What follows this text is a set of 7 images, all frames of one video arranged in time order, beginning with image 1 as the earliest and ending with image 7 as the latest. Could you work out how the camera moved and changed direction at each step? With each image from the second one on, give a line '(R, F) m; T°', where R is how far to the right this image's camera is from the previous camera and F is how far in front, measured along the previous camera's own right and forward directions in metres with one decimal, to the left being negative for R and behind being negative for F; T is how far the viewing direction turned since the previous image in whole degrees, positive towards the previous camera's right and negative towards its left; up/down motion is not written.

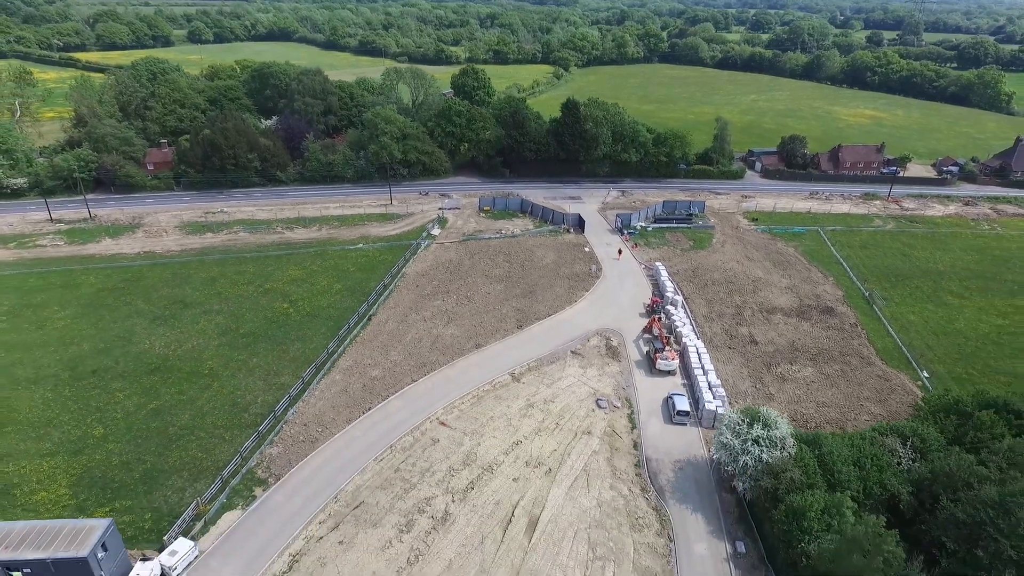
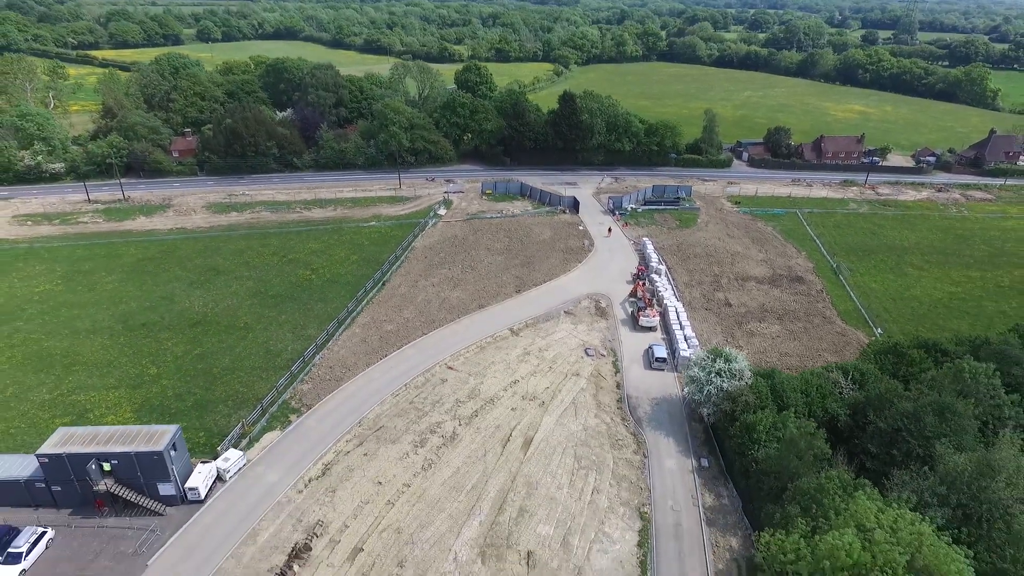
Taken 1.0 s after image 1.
(+0.2, -4.6) m; 0°
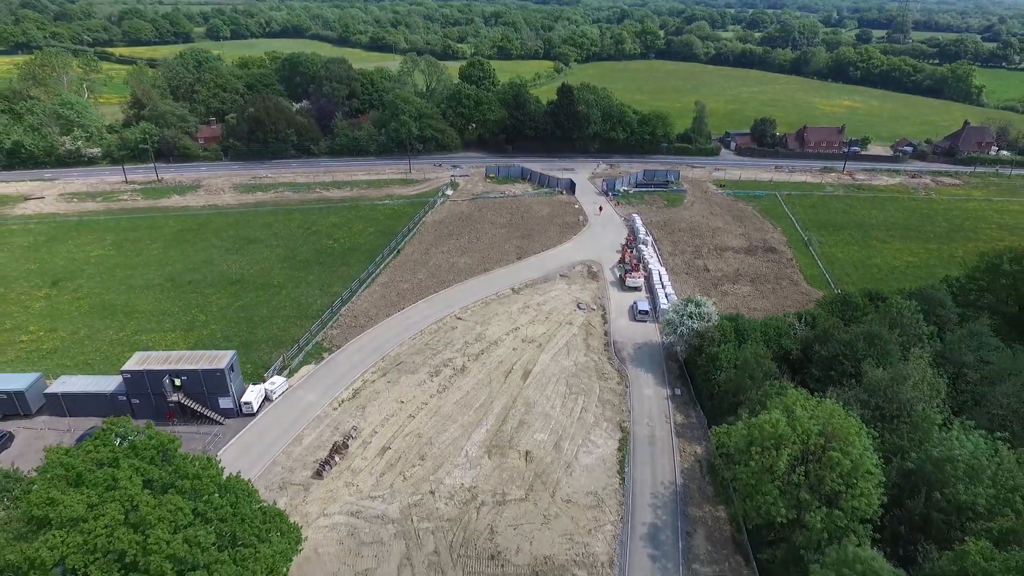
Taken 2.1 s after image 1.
(0.0, -5.2) m; 0°
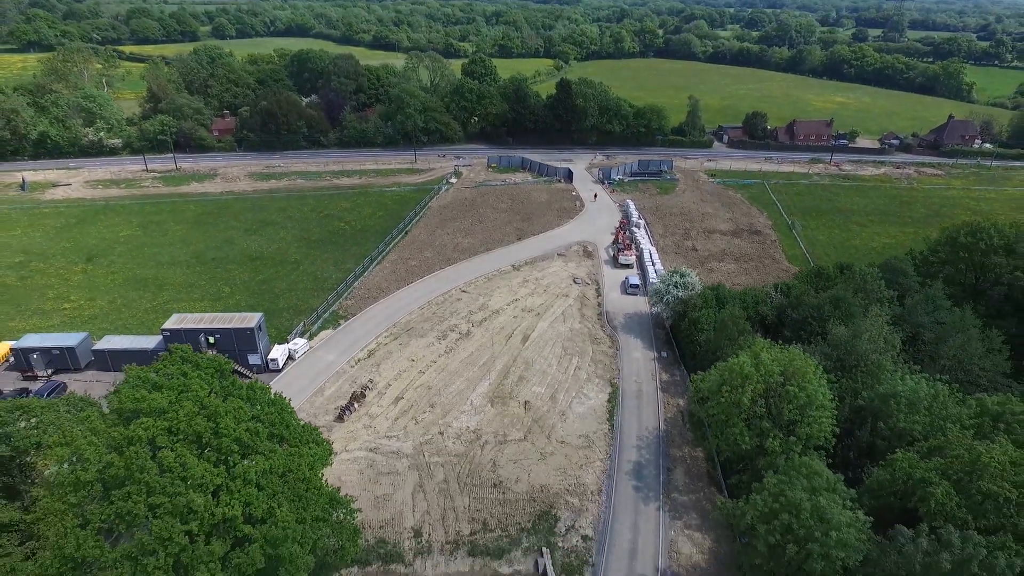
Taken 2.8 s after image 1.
(0.0, -3.4) m; 0°
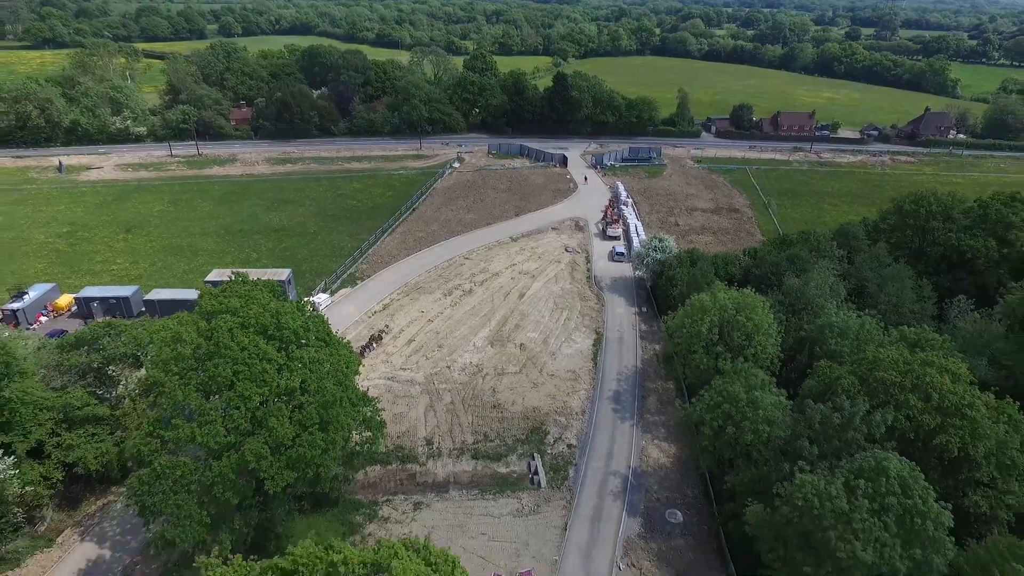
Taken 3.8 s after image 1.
(+0.2, -5.0) m; 0°
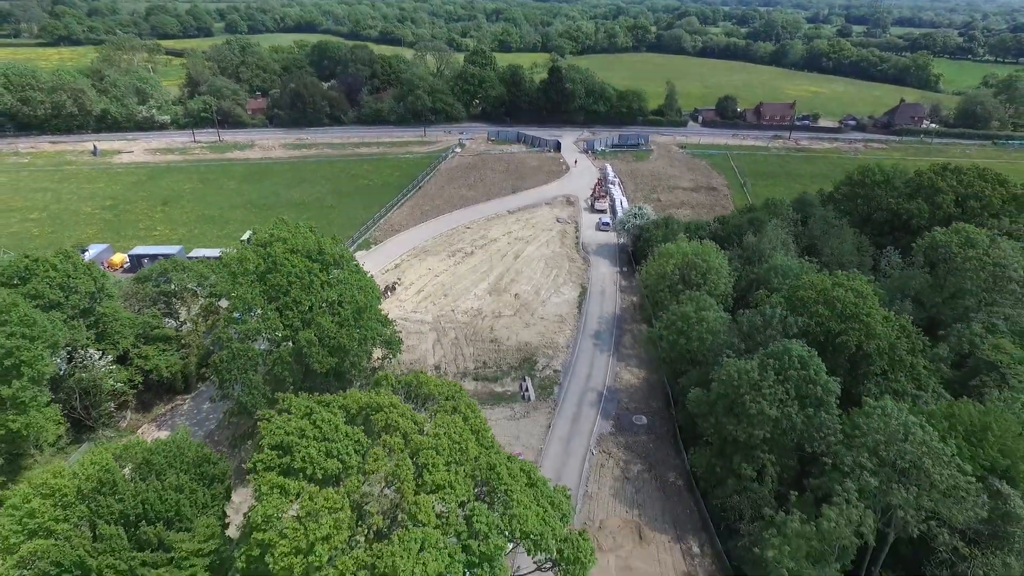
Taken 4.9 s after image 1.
(+0.3, -5.8) m; 0°
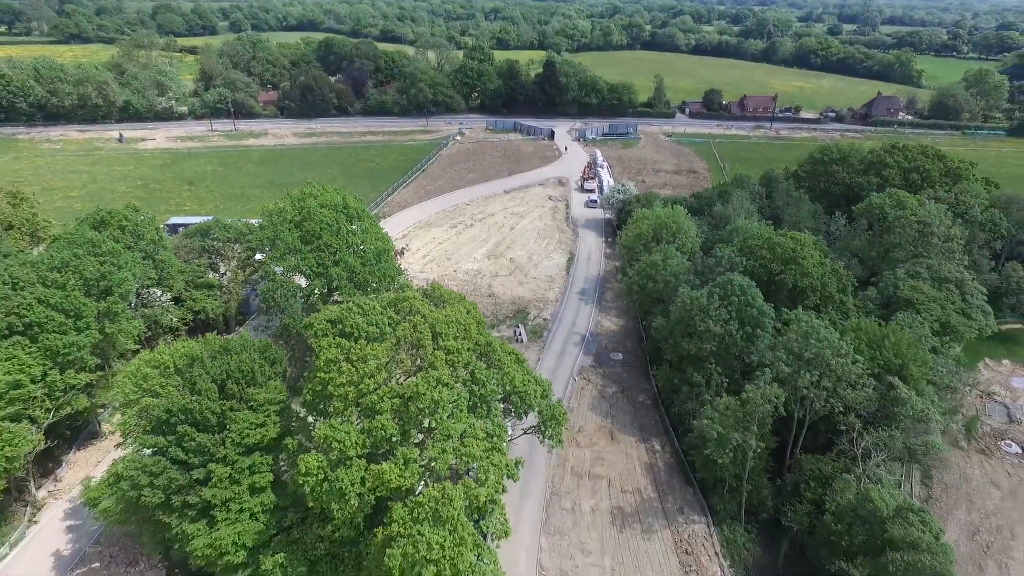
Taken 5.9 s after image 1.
(+0.2, -5.4) m; 0°
